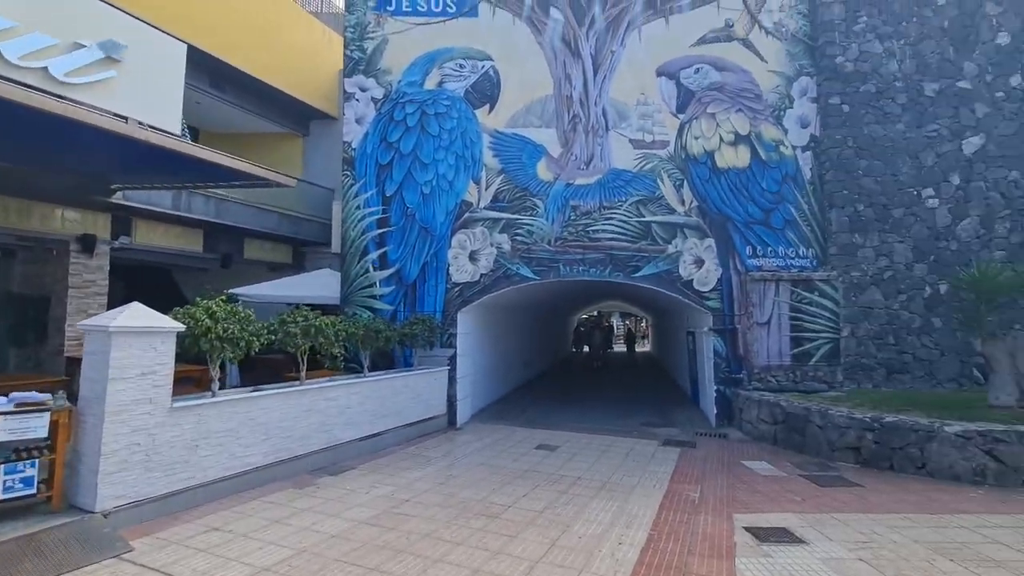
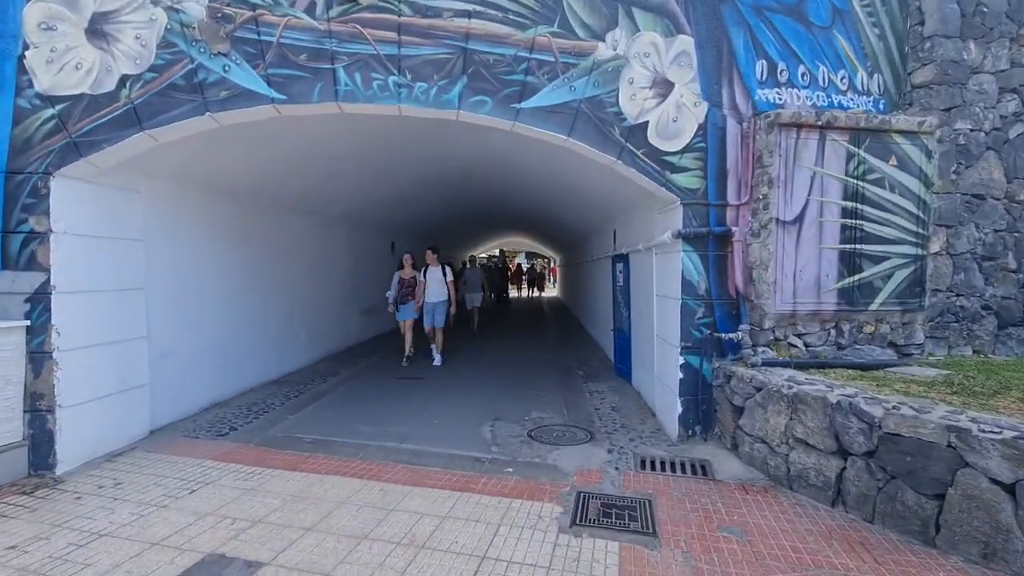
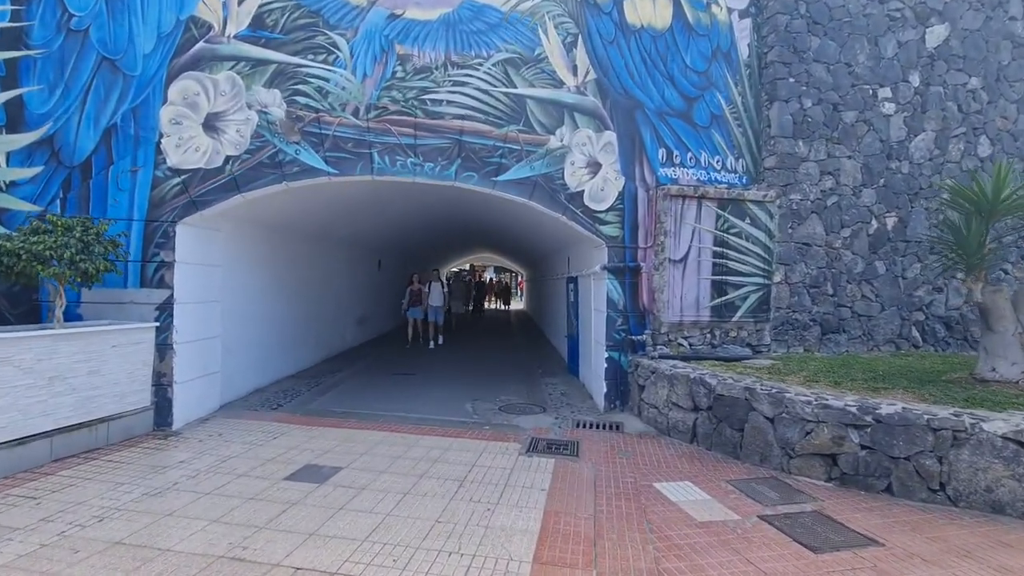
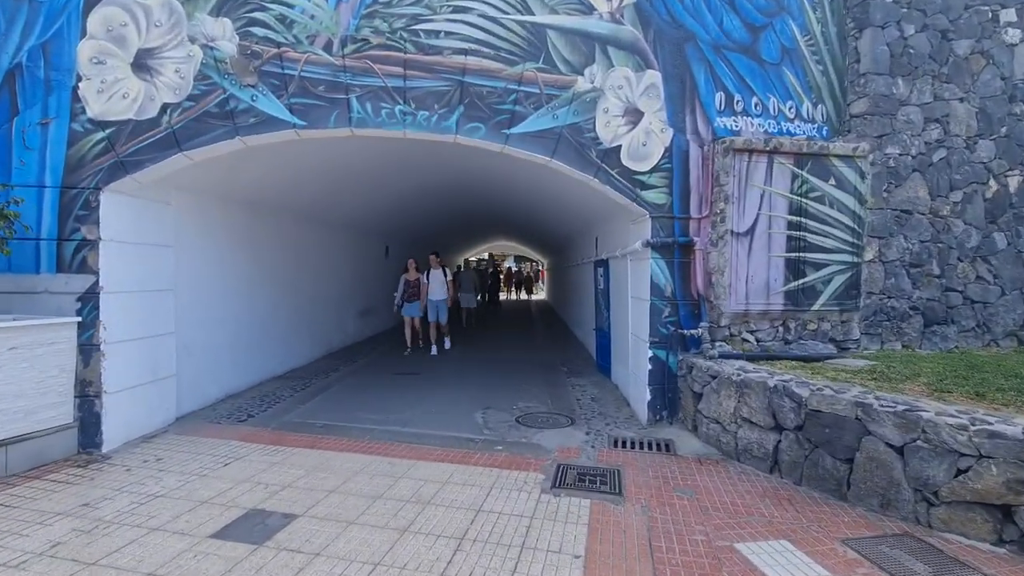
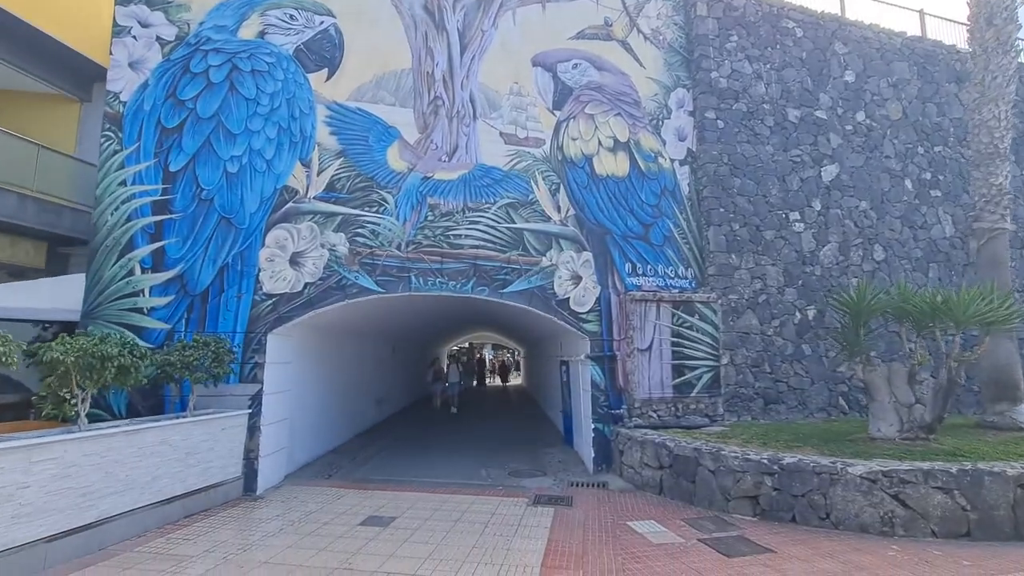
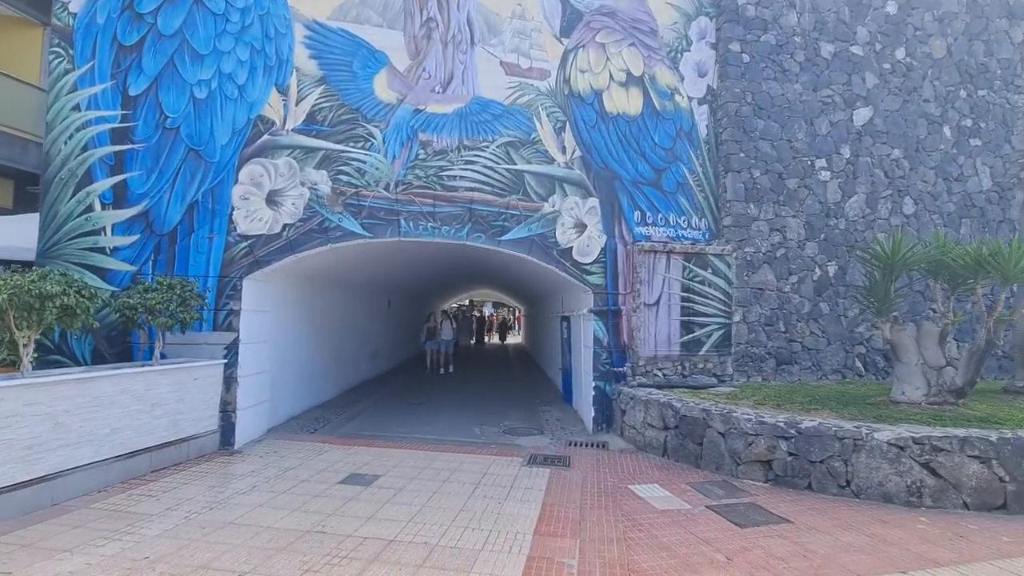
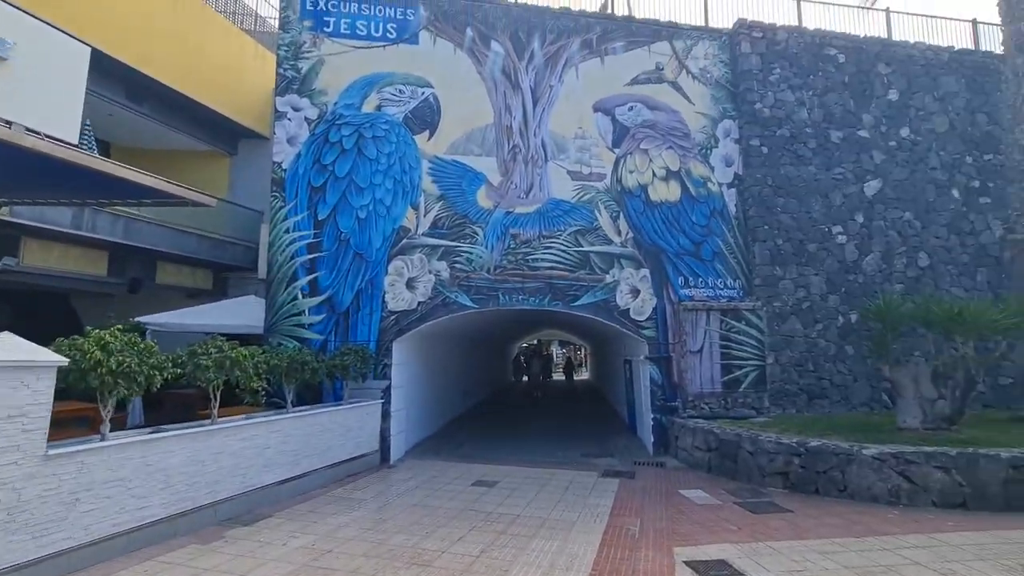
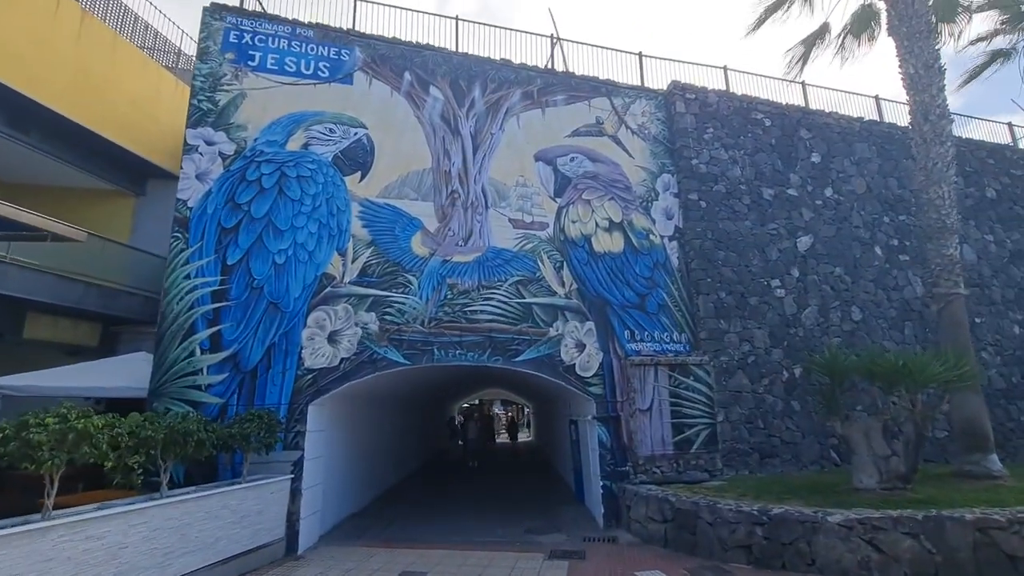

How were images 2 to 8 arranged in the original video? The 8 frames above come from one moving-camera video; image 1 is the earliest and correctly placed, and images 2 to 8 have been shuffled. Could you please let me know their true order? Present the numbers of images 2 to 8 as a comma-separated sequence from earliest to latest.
7, 8, 5, 6, 3, 4, 2
